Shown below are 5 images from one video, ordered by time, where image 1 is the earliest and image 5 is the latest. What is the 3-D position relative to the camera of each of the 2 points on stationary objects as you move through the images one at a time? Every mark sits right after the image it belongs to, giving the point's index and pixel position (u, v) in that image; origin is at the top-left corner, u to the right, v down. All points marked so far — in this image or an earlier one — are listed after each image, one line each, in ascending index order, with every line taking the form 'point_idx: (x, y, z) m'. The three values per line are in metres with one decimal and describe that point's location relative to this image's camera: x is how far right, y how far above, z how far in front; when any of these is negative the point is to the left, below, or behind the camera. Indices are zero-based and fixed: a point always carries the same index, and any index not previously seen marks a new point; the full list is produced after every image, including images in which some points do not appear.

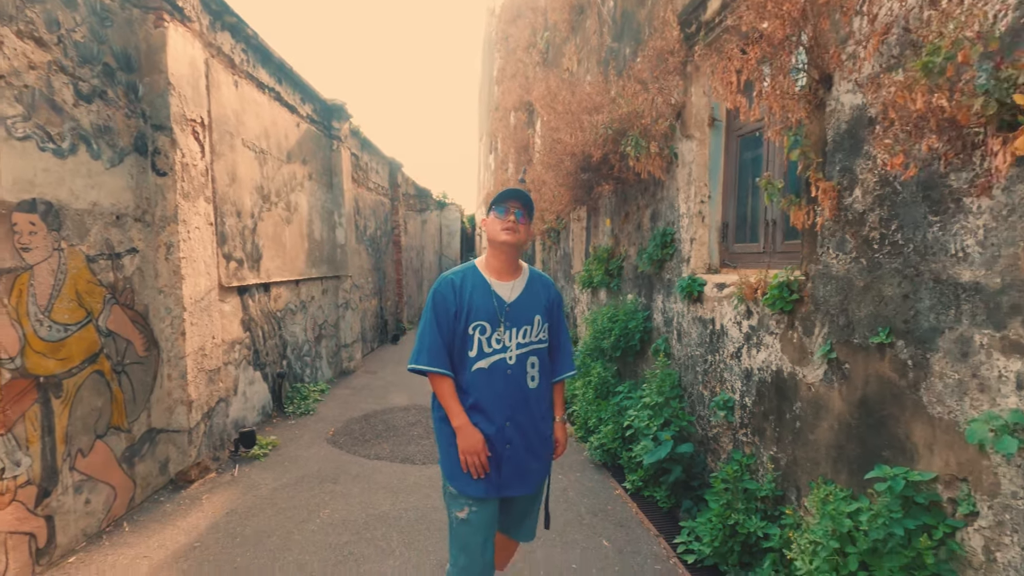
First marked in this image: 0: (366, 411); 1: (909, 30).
0: (-1.7, -1.4, +6.3) m
1: (+1.5, +1.0, +2.1) m
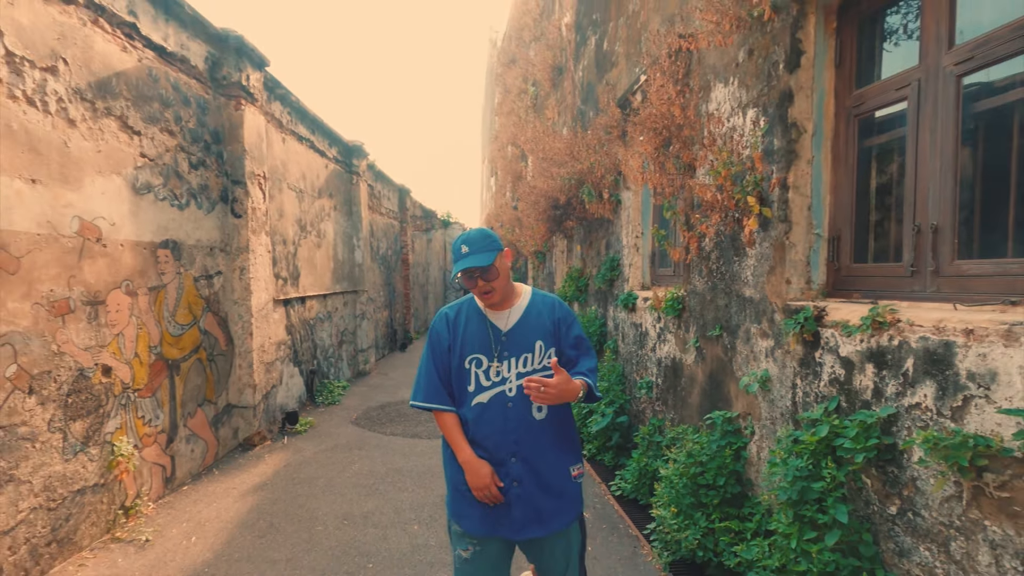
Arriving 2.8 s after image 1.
0: (-1.9, -1.6, +7.6) m
1: (+1.4, +0.9, +3.4) m
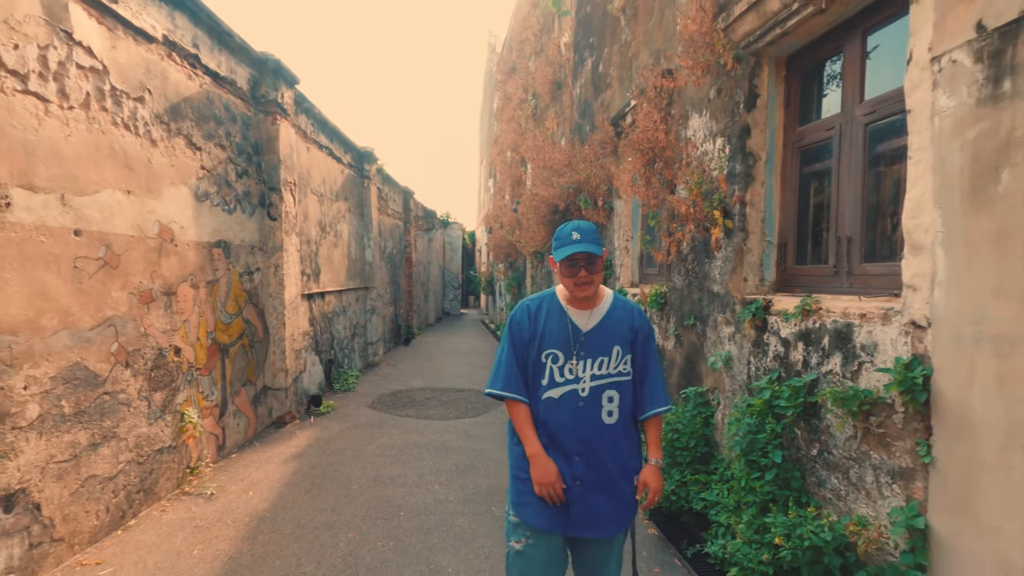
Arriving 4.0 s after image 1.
0: (-1.8, -1.6, +8.3) m
1: (+1.4, +0.9, +4.1) m
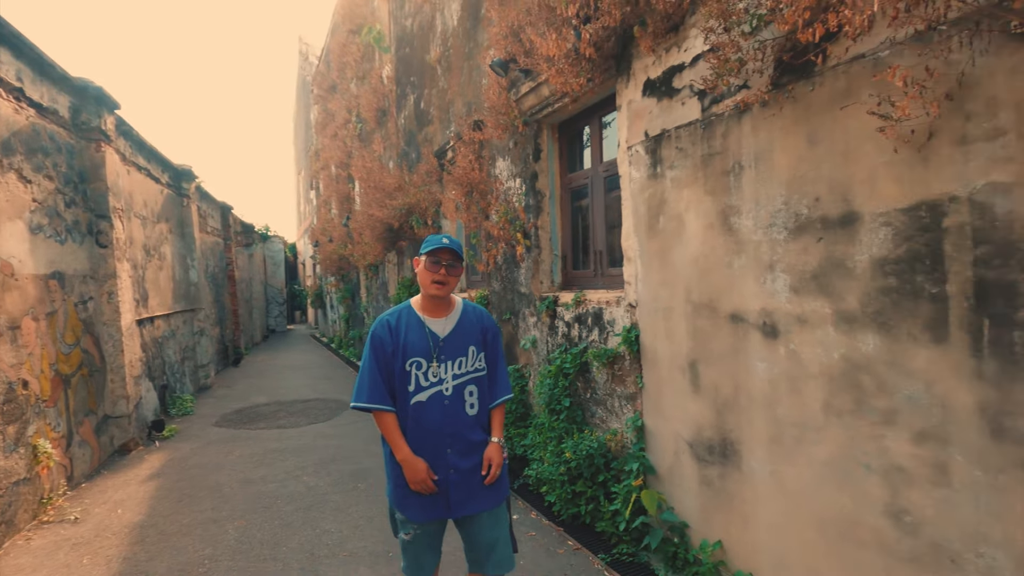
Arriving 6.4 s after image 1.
0: (-4.3, -1.9, +8.4) m
1: (-0.1, +0.9, +5.5) m
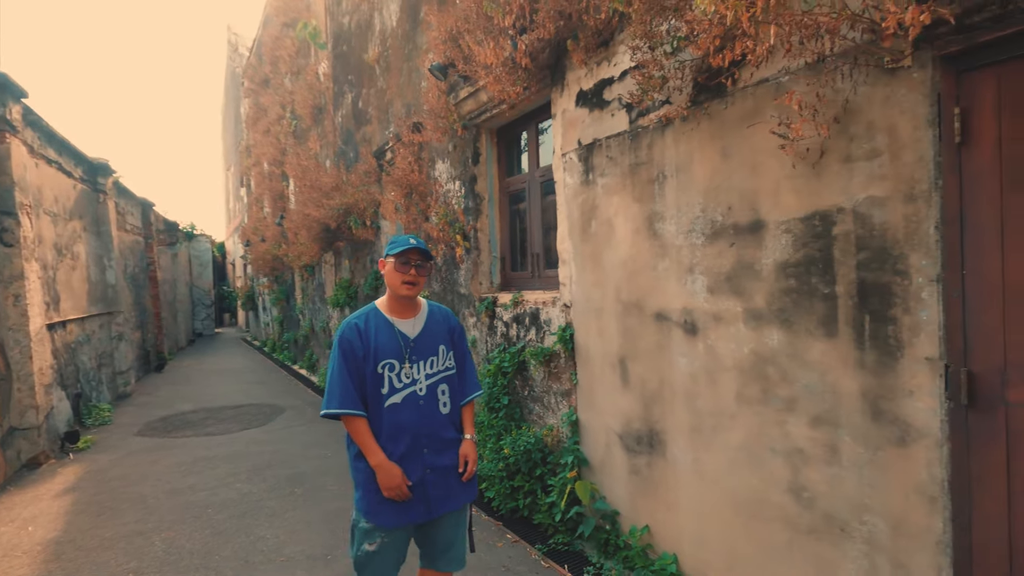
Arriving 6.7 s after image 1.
0: (-5.2, -1.9, +8.0) m
1: (-0.7, +0.9, +5.5) m
